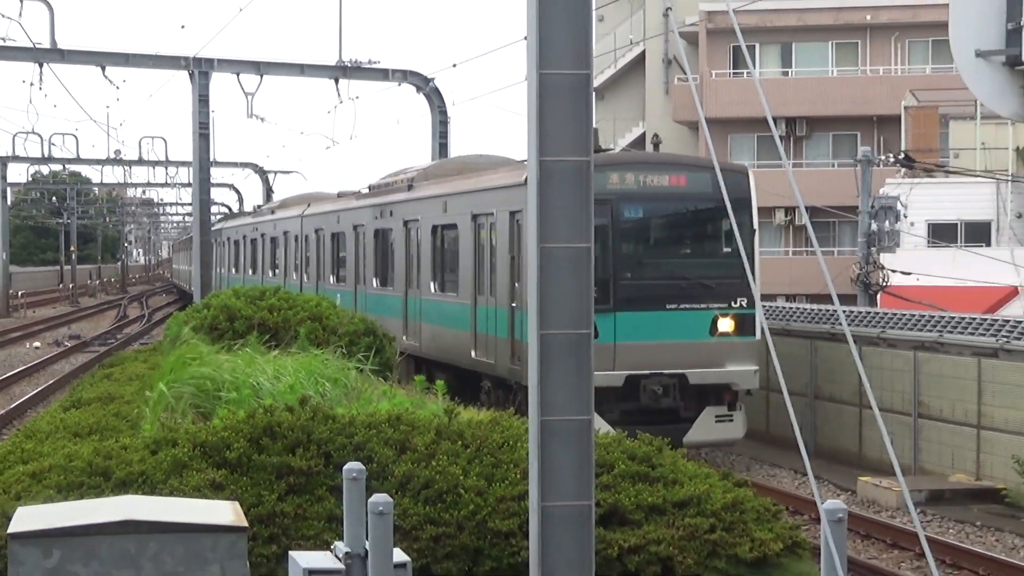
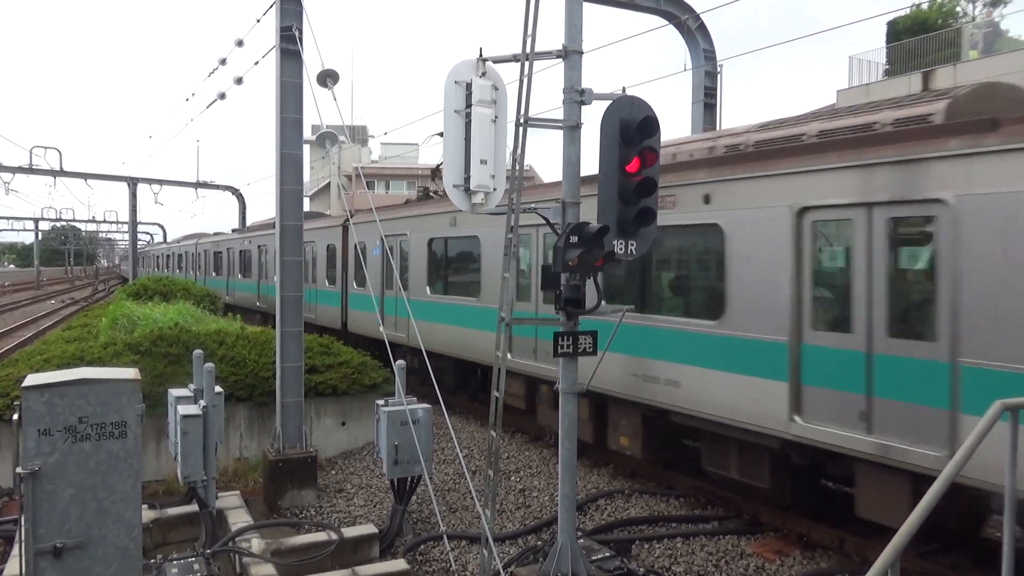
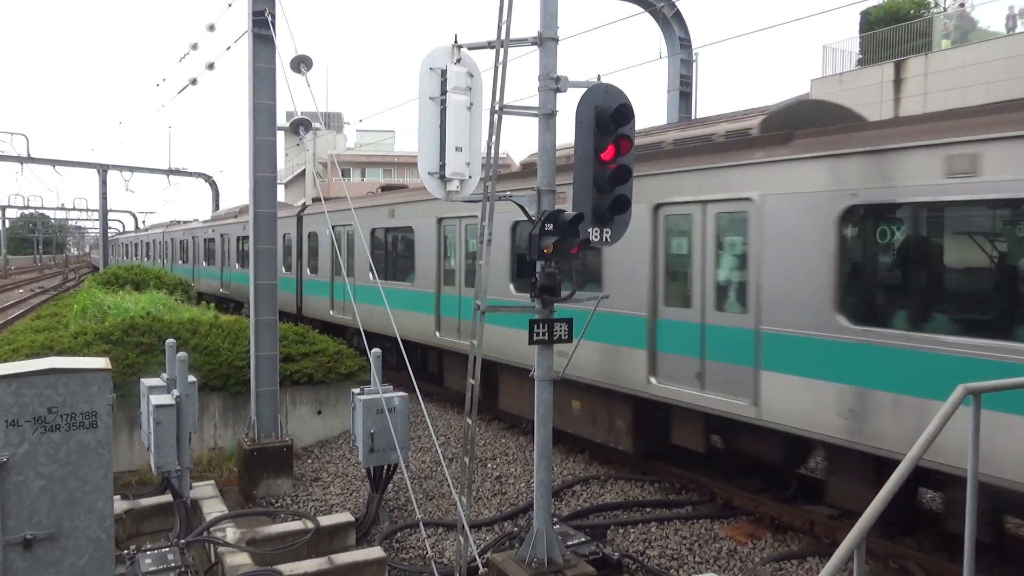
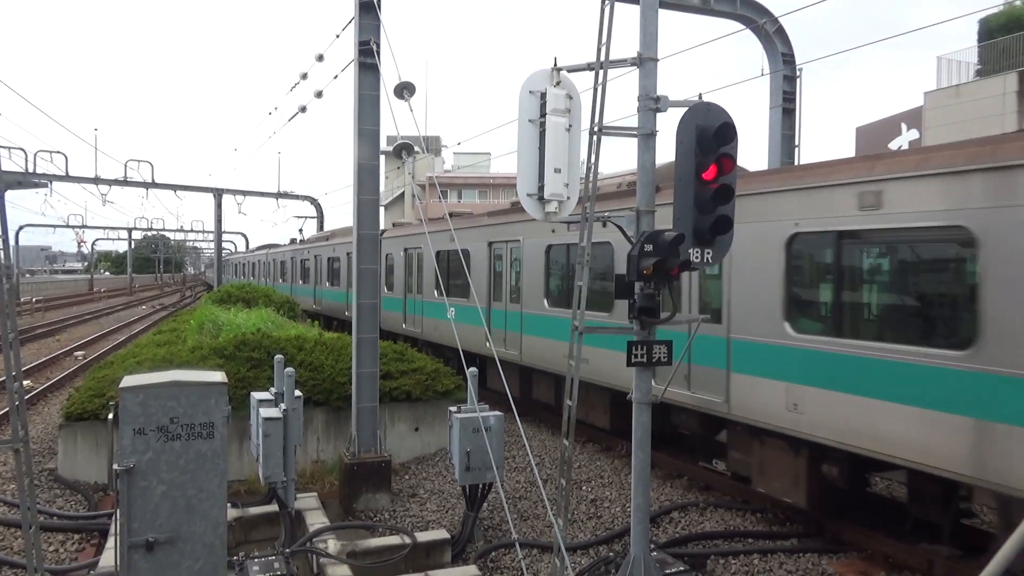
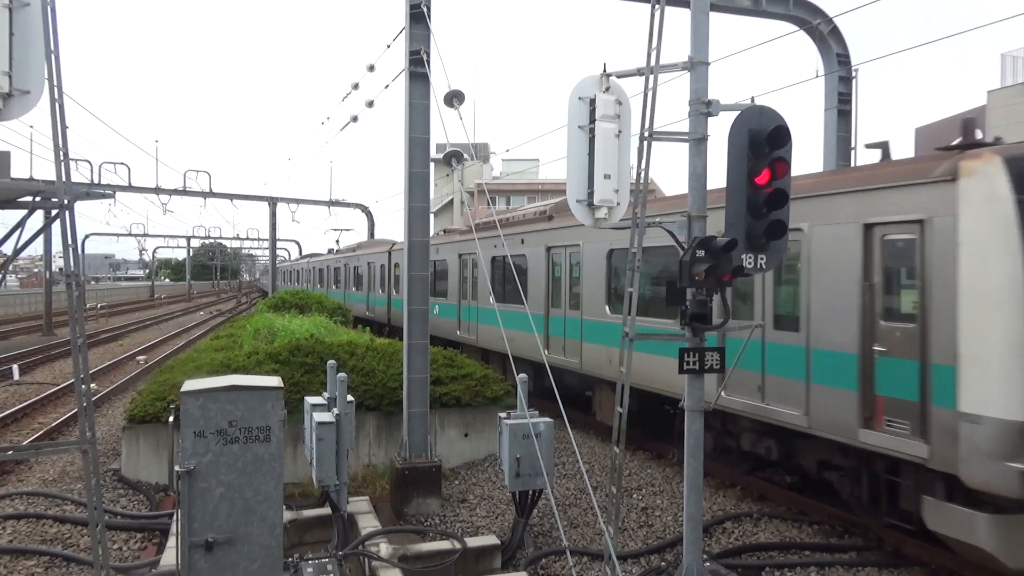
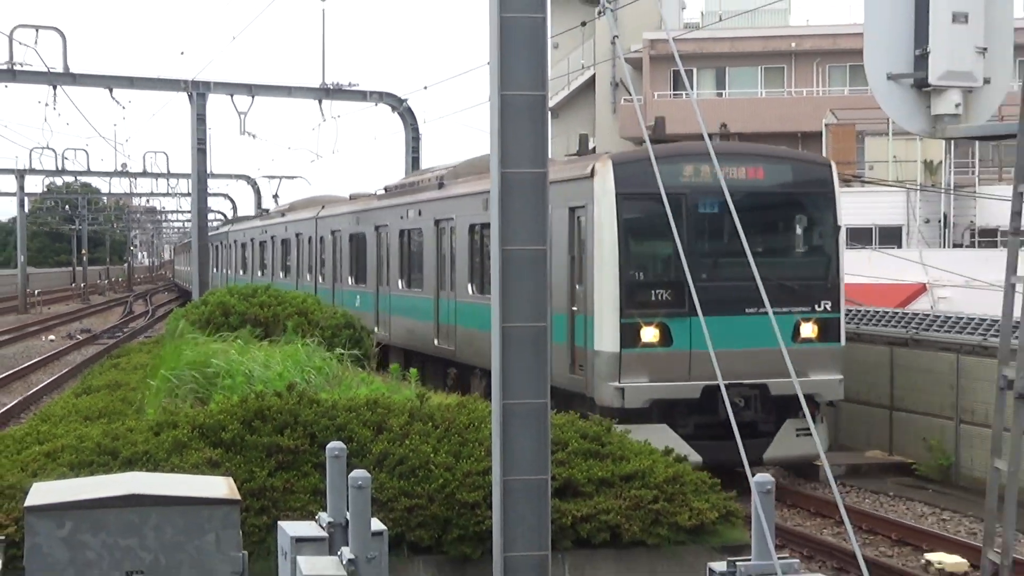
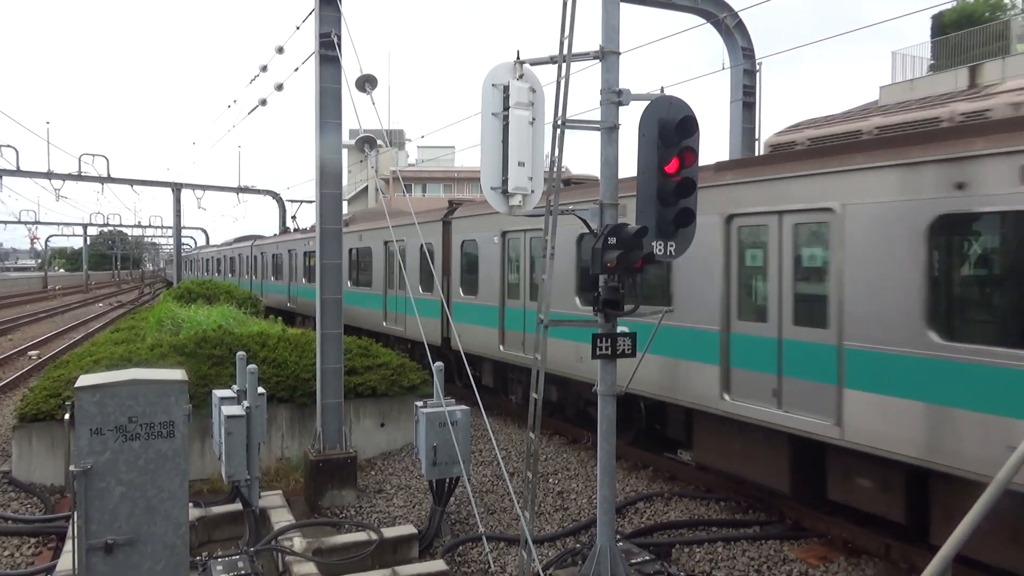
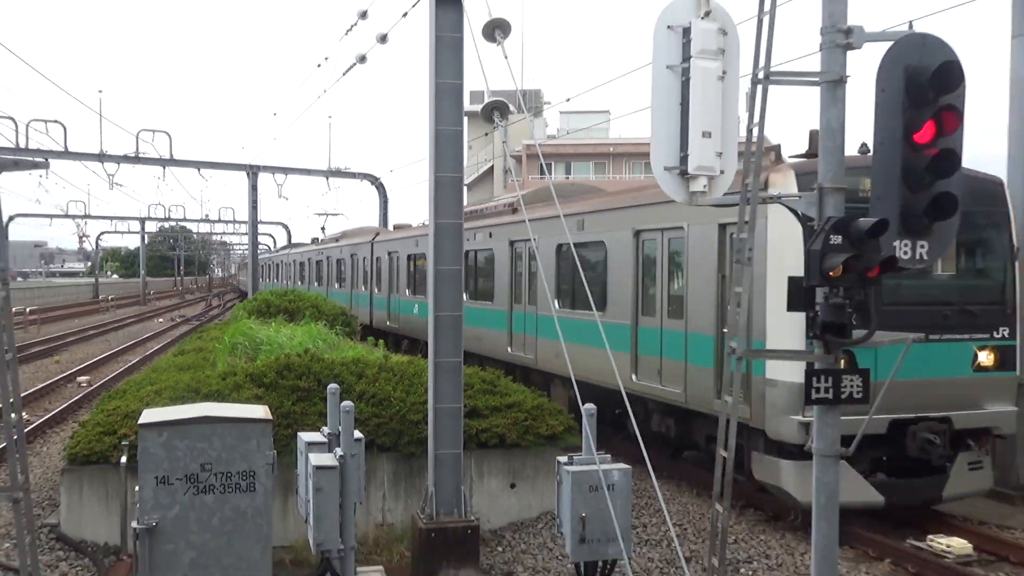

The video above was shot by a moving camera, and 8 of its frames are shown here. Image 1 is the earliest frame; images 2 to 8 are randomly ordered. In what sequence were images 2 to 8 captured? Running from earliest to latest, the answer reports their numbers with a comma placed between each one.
6, 8, 5, 4, 7, 2, 3
